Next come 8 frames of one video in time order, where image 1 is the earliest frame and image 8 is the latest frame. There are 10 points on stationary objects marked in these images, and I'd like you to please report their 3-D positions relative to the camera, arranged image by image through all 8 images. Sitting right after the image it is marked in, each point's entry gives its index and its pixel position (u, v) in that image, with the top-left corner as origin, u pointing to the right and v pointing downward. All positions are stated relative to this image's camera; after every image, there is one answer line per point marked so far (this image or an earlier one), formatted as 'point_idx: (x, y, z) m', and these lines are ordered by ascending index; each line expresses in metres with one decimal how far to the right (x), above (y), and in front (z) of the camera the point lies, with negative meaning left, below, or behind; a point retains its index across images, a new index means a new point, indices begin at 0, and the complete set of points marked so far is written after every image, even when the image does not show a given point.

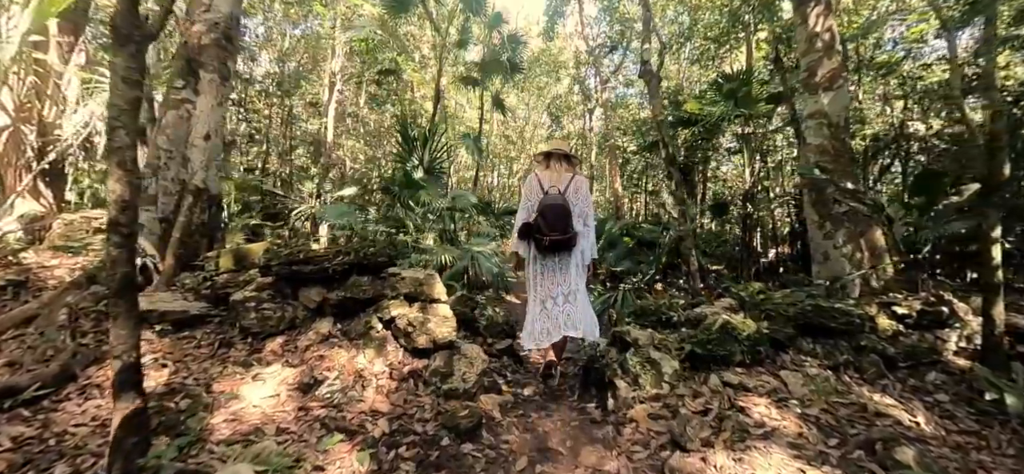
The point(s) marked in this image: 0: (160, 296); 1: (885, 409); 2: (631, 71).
0: (-2.0, -0.3, +2.4) m
1: (+1.6, -0.7, +1.8) m
2: (+3.9, +5.4, +13.7) m
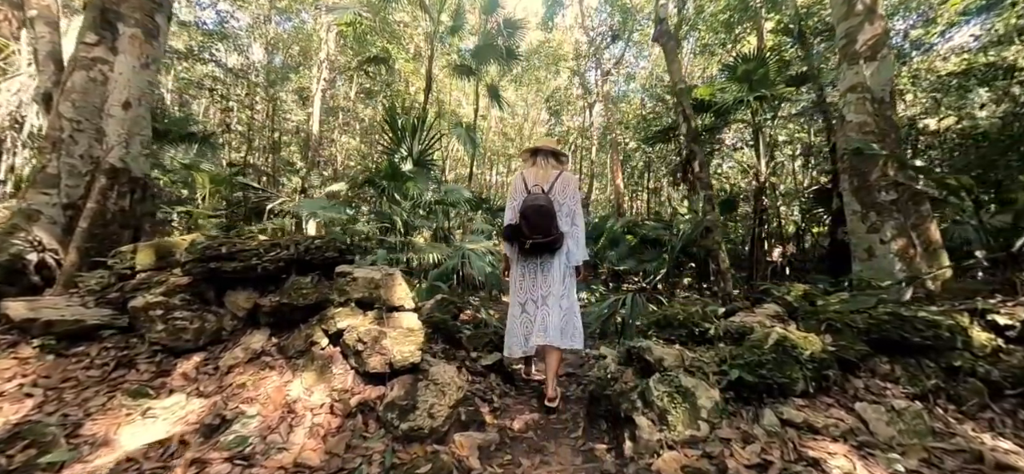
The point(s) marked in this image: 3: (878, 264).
0: (-2.1, -0.3, +1.9) m
1: (+1.5, -0.7, +1.3) m
2: (+3.8, +5.4, +13.2) m
3: (+2.5, -0.2, +2.8) m
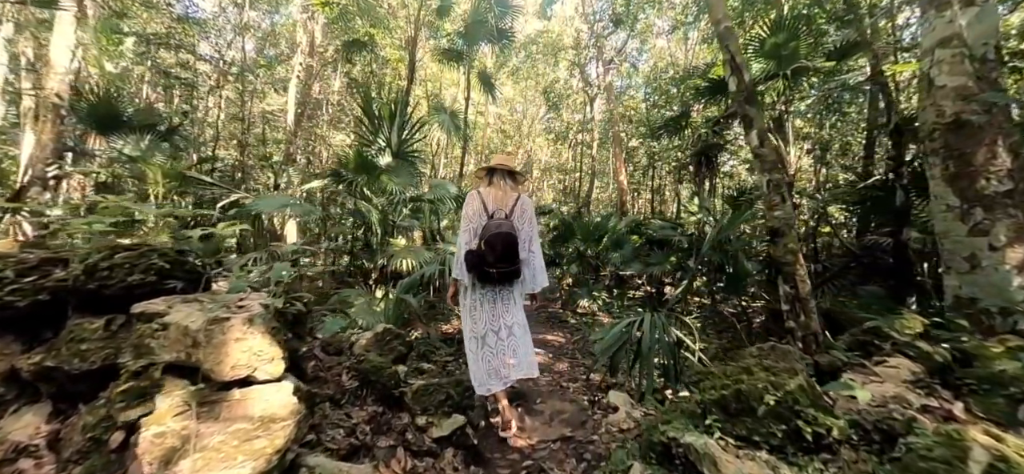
0: (-2.2, -0.3, +1.1) m
1: (+1.4, -0.7, +0.5) m
2: (+3.7, +5.4, +12.5) m
3: (+2.4, -0.2, +2.1) m
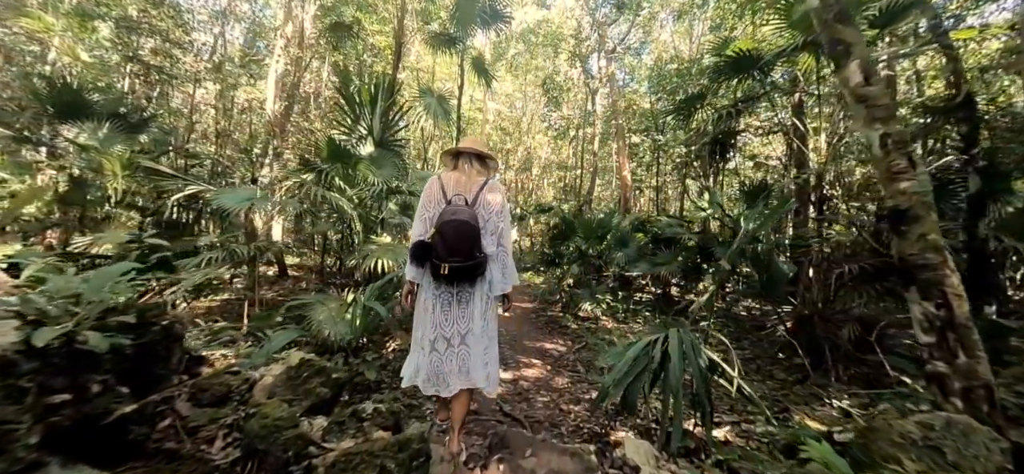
0: (-2.3, -0.3, +0.6) m
1: (+1.3, -0.7, 0.0) m
2: (+3.6, +5.5, +11.9) m
3: (+2.3, -0.2, +1.5) m
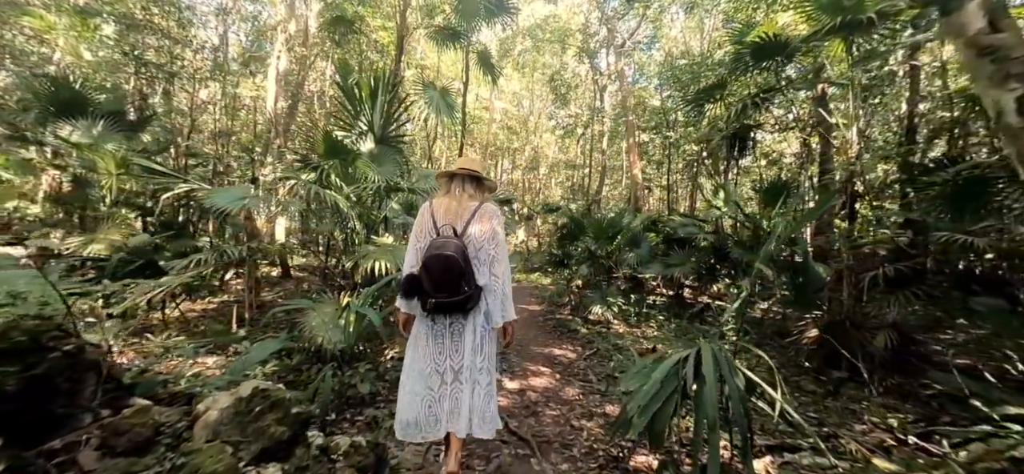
0: (-2.3, -0.3, +0.4) m
1: (+1.3, -0.7, -0.3) m
2: (+3.8, +5.5, +11.6) m
3: (+2.4, -0.2, +1.3) m
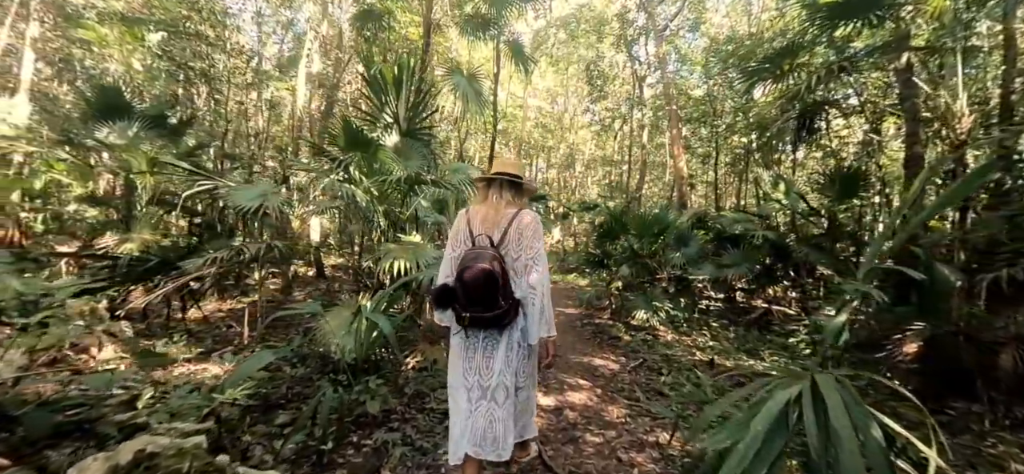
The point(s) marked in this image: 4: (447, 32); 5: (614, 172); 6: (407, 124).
0: (-2.3, -0.3, +0.2) m
1: (+1.3, -0.6, -0.8) m
2: (+4.7, +5.5, +10.9) m
3: (+2.4, -0.1, +0.6) m
4: (-1.4, +4.2, +8.5) m
5: (+4.1, +2.6, +16.5) m
6: (-1.2, +1.3, +4.7) m
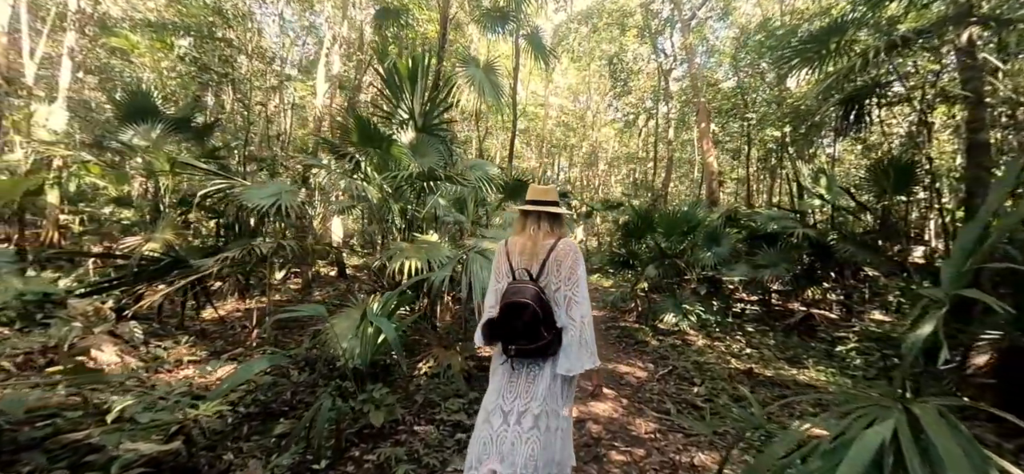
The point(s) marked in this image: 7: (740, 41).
0: (-2.3, -0.3, +0.1) m
1: (+1.2, -0.6, -1.1) m
2: (+5.3, +5.5, +10.4) m
3: (+2.4, -0.1, +0.3) m
4: (-0.9, +4.2, +8.3) m
5: (+4.9, +2.6, +16.0) m
6: (-1.0, +1.3, +4.5) m
7: (+5.4, +4.6, +9.6) m
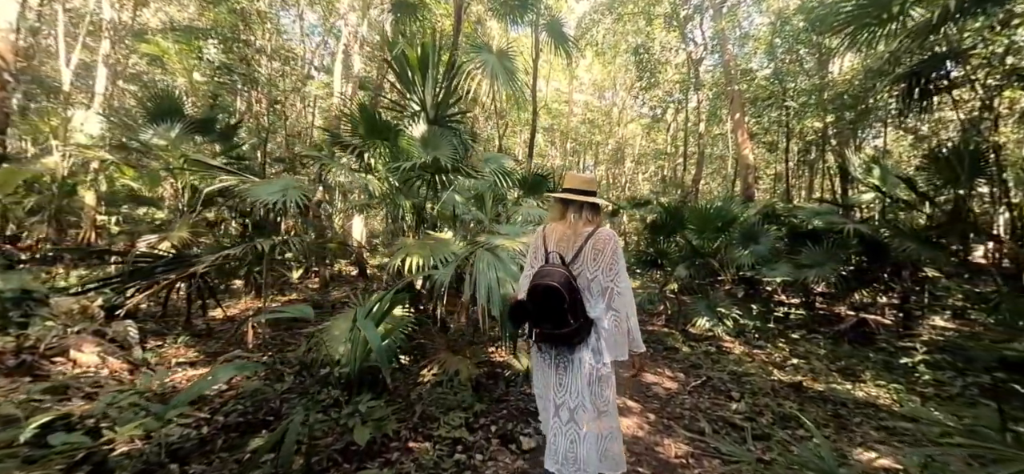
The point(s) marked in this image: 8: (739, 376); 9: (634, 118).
0: (-2.4, -0.2, 0.0) m
1: (+1.0, -0.6, -1.4) m
2: (+5.8, +5.6, +9.8) m
3: (+2.3, -0.1, -0.1) m
4: (-0.5, +4.3, +8.1) m
5: (+5.8, +2.6, +15.4) m
6: (-0.8, +1.3, +4.3) m
7: (+5.9, +4.6, +9.0) m
8: (+1.8, -1.1, +3.3) m
9: (+4.8, +4.8, +16.2) m
